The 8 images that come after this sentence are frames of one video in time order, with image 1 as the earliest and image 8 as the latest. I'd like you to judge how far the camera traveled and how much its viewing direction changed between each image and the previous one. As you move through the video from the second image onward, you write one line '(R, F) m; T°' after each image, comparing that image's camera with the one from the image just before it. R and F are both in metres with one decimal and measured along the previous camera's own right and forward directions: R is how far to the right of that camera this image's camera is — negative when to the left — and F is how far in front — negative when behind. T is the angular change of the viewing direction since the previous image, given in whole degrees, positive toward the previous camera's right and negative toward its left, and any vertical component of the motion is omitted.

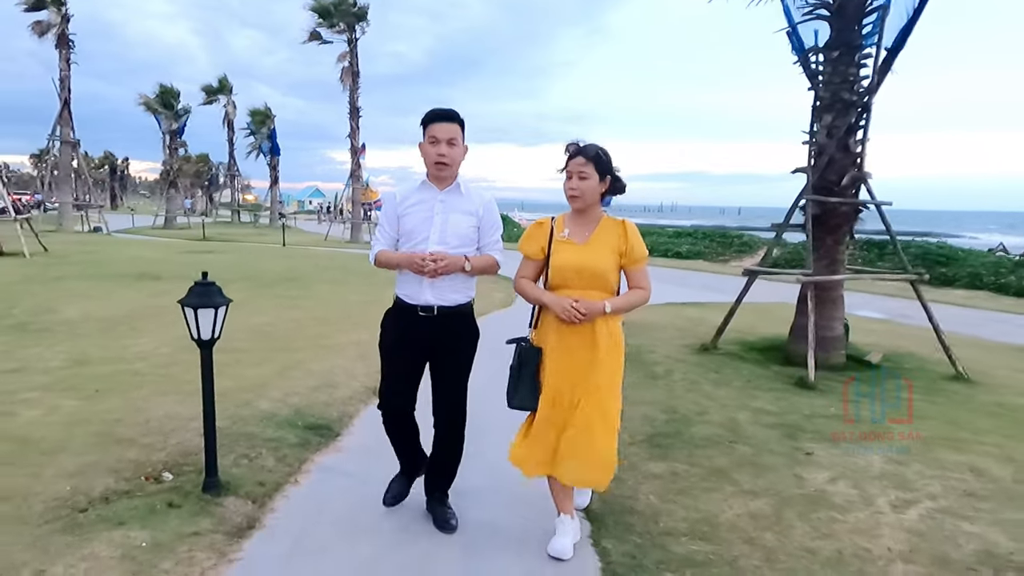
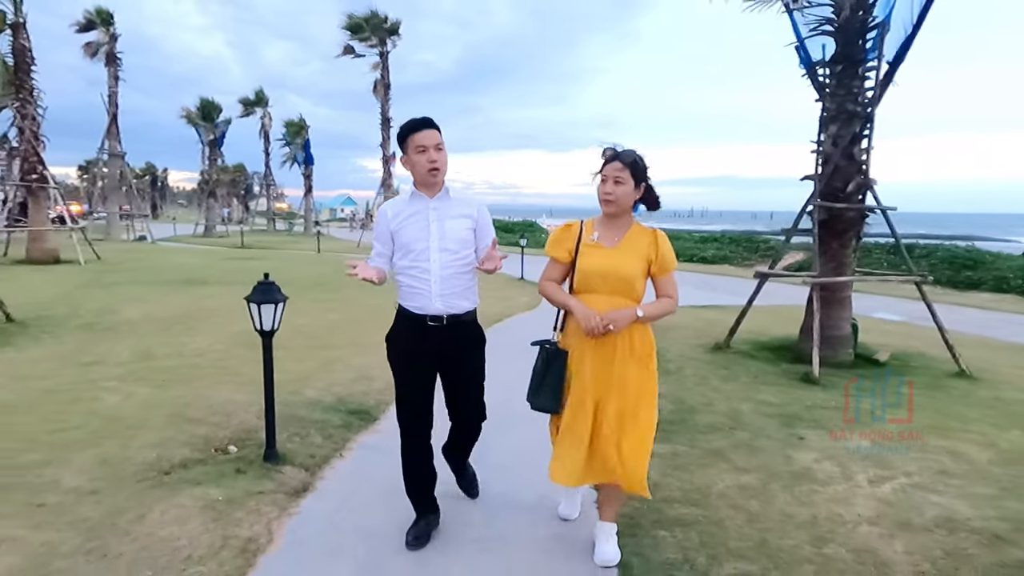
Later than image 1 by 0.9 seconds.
(+0.1, -0.6) m; -3°
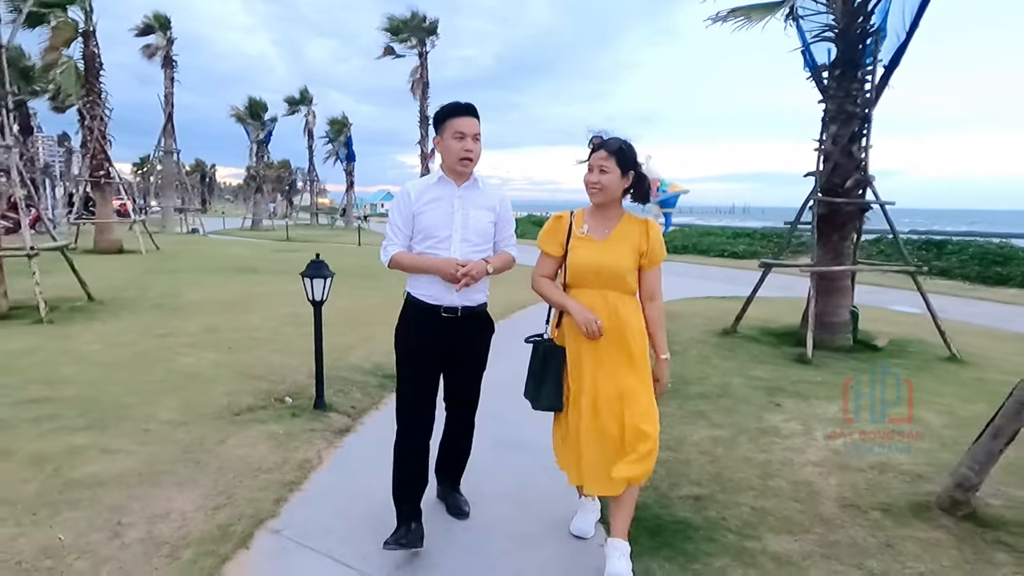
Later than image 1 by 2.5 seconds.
(+0.2, -0.8) m; -3°
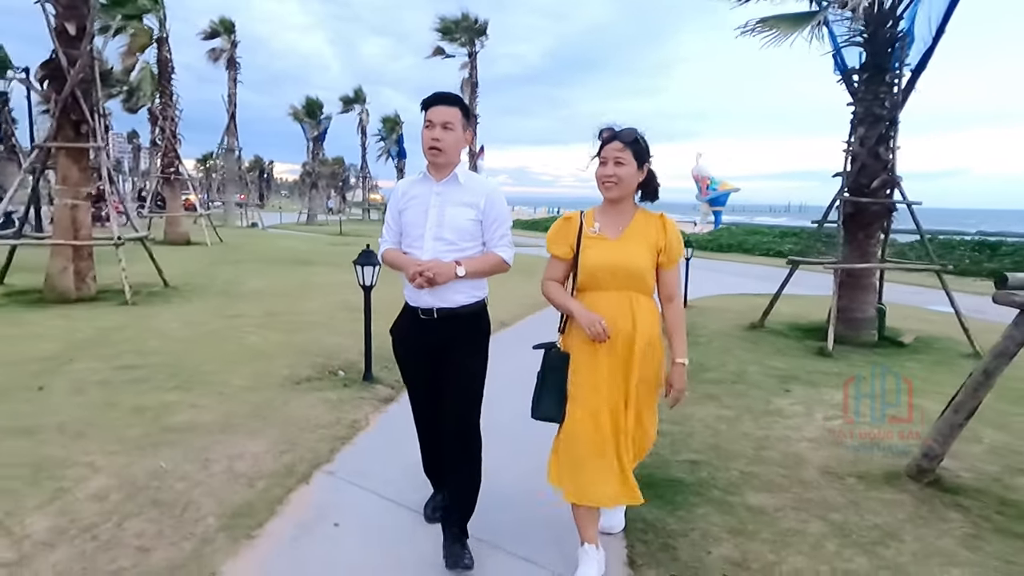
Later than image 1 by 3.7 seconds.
(+0.2, -0.6) m; -4°
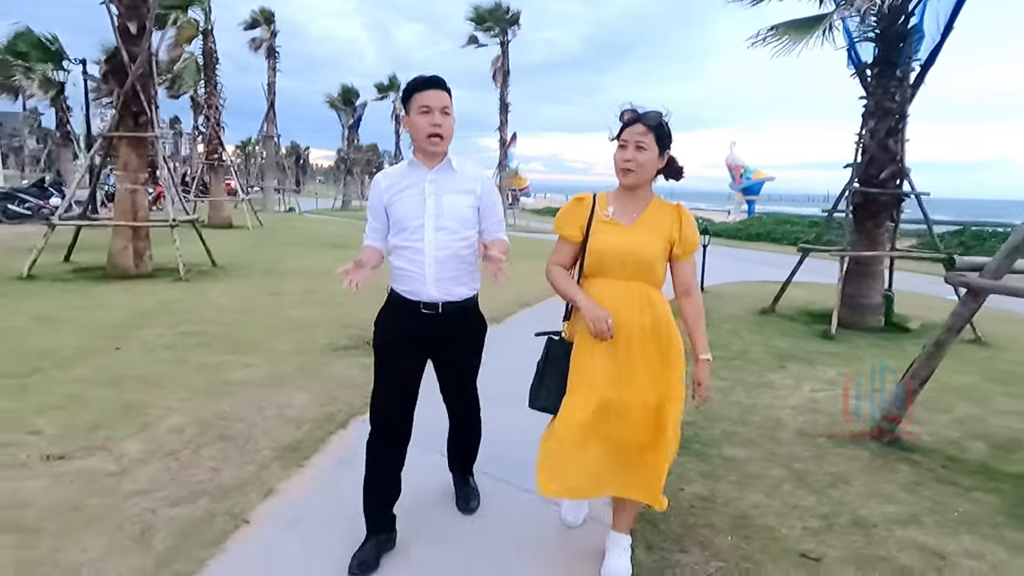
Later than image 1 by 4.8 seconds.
(+0.1, -0.6) m; -3°
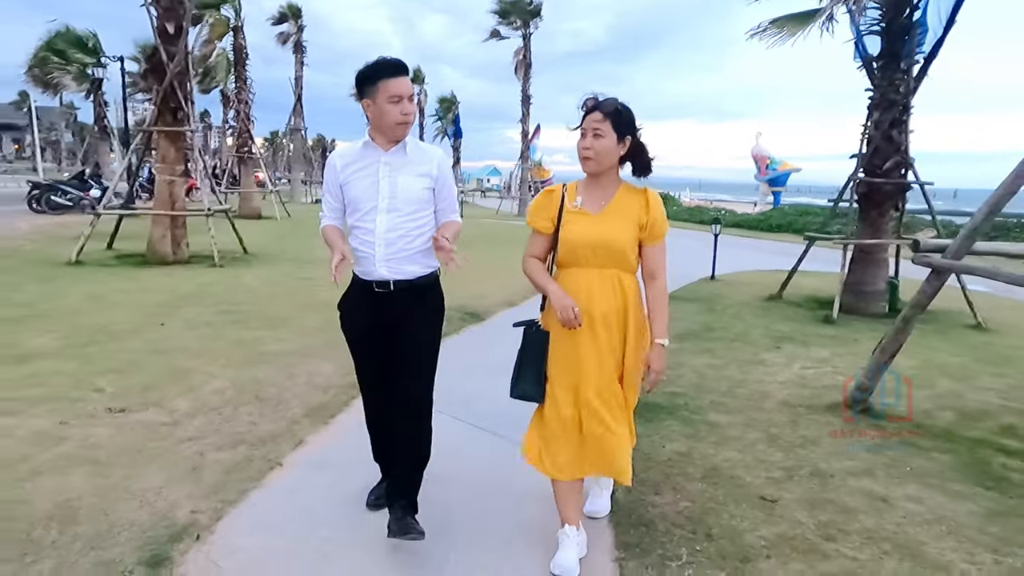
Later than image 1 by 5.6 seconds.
(+0.2, -0.5) m; -2°
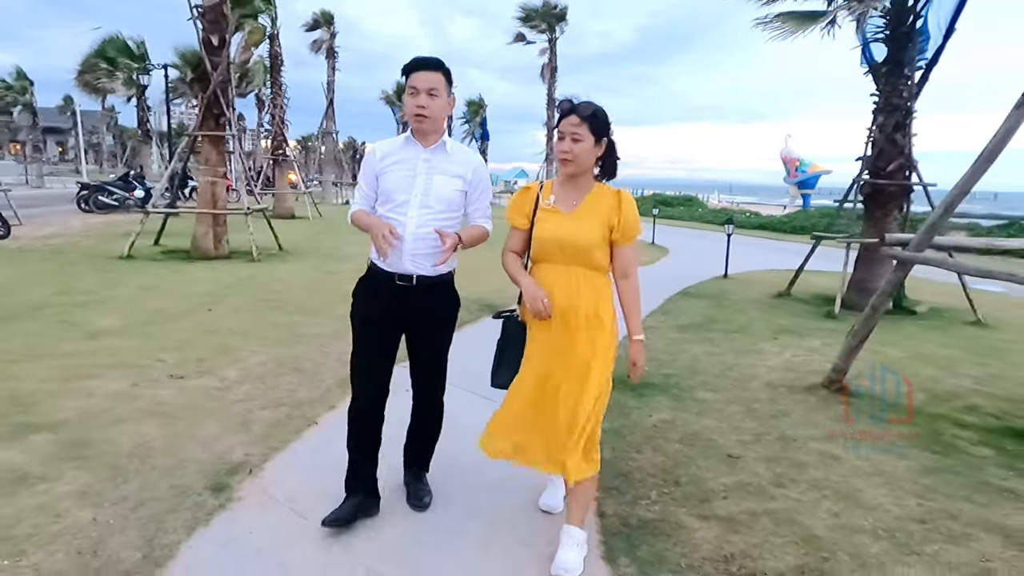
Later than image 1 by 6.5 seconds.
(+0.2, -0.6) m; -2°
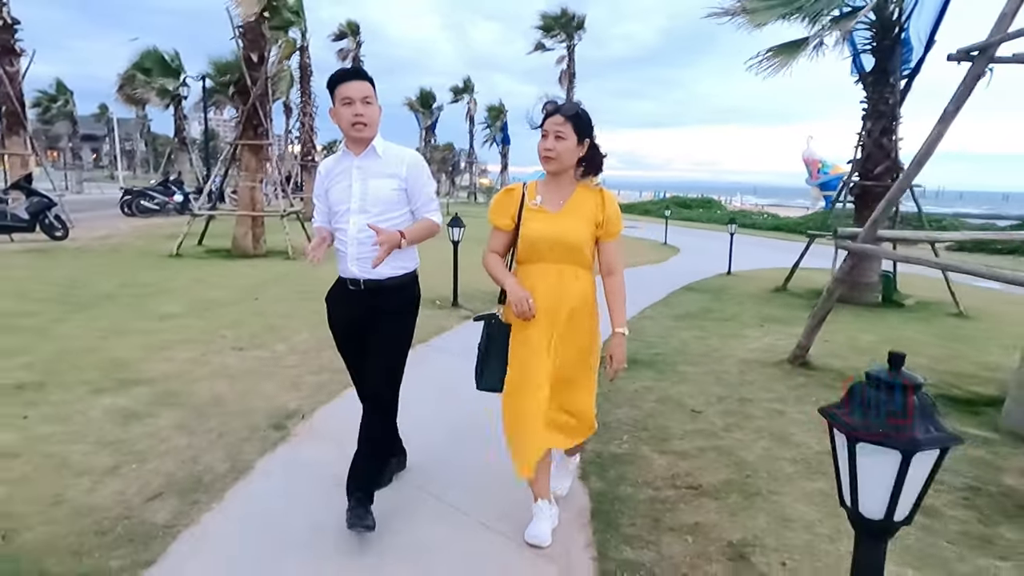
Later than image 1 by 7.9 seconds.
(+0.2, -0.9) m; -2°
